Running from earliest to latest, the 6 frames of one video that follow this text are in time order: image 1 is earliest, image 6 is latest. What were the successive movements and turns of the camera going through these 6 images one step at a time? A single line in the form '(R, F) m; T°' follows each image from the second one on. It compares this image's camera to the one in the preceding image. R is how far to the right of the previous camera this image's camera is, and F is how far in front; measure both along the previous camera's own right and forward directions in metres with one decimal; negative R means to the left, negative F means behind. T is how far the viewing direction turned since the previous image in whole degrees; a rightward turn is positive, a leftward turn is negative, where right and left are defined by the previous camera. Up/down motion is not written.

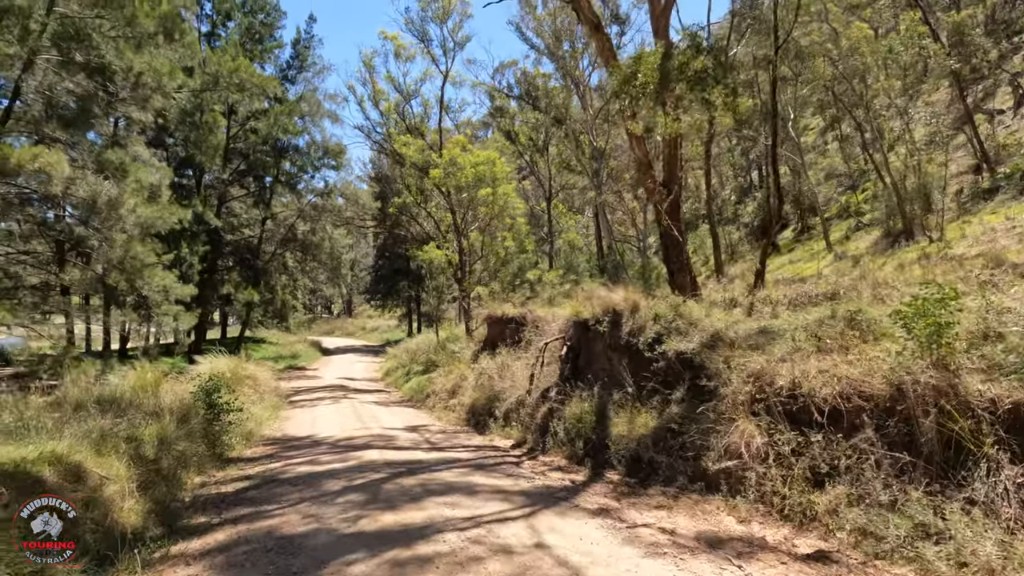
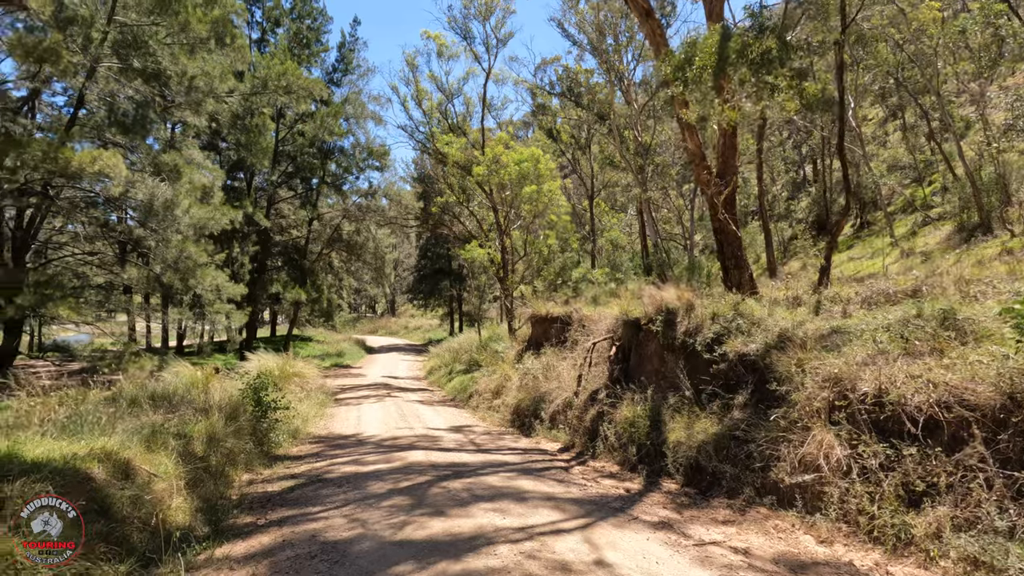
(-0.1, +0.3) m; -4°
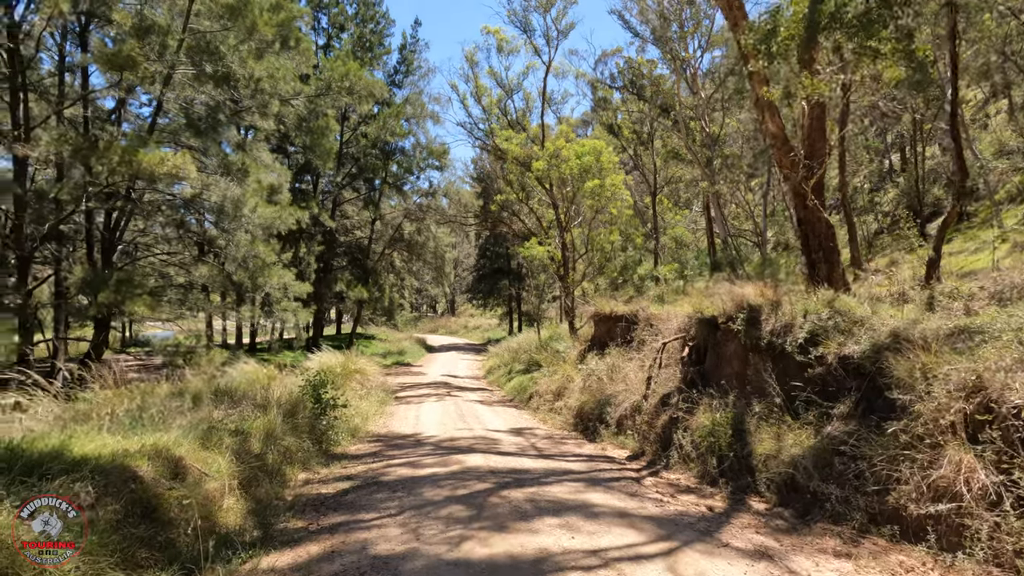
(-0.1, +0.4) m; -6°
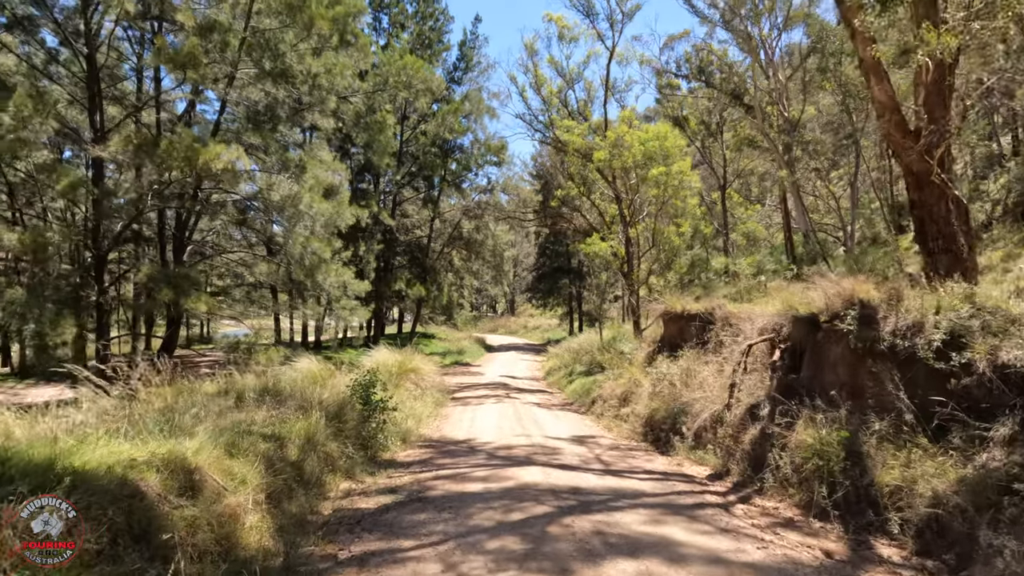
(0.0, +0.7) m; -6°
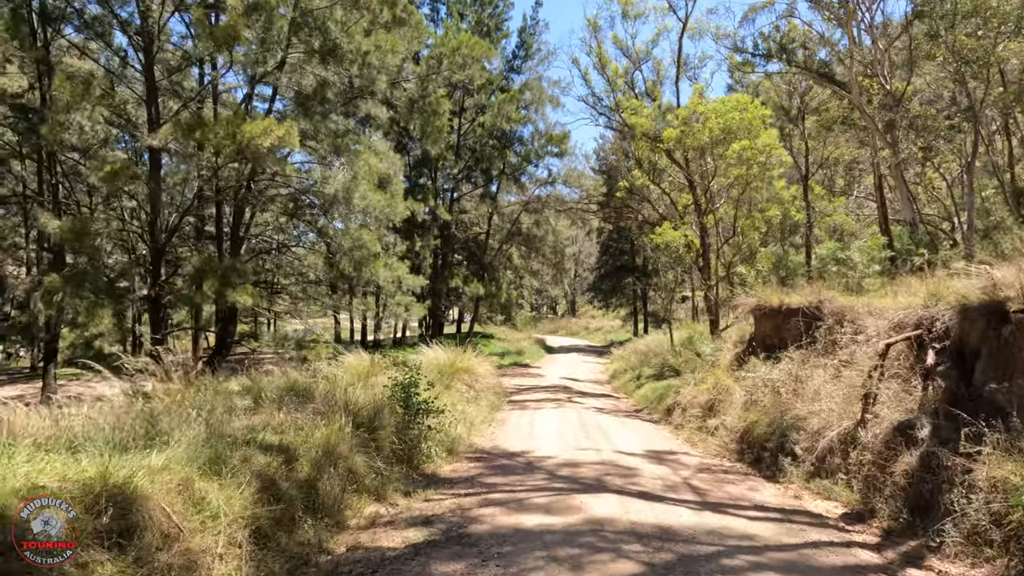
(-0.1, +1.2) m; -6°
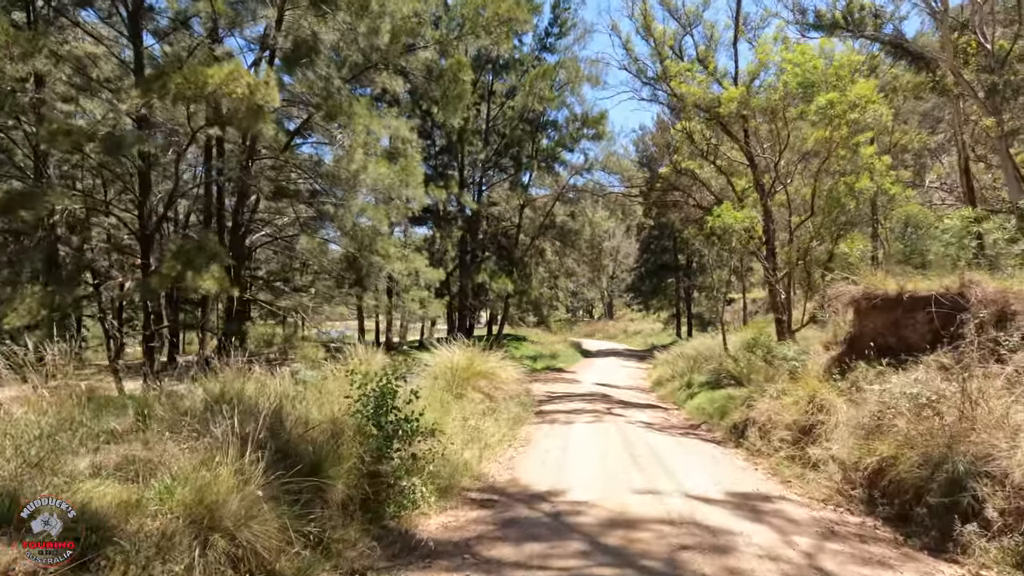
(+0.1, +1.9) m; -4°
